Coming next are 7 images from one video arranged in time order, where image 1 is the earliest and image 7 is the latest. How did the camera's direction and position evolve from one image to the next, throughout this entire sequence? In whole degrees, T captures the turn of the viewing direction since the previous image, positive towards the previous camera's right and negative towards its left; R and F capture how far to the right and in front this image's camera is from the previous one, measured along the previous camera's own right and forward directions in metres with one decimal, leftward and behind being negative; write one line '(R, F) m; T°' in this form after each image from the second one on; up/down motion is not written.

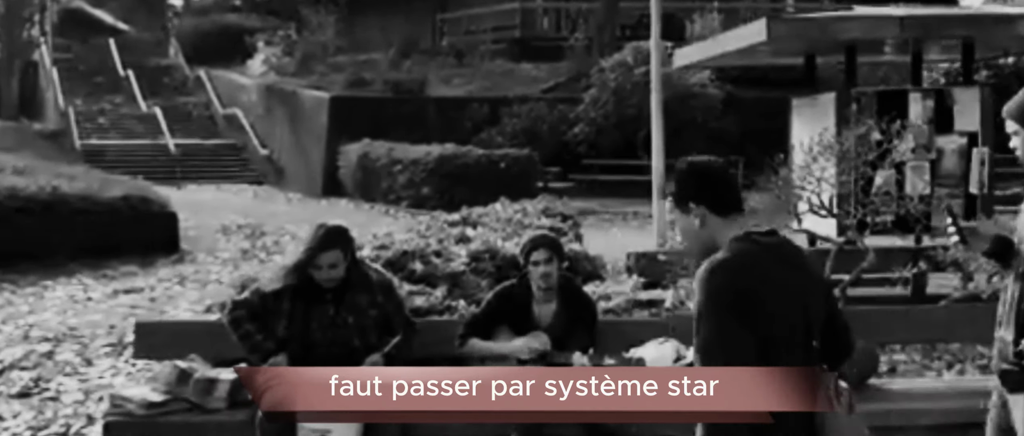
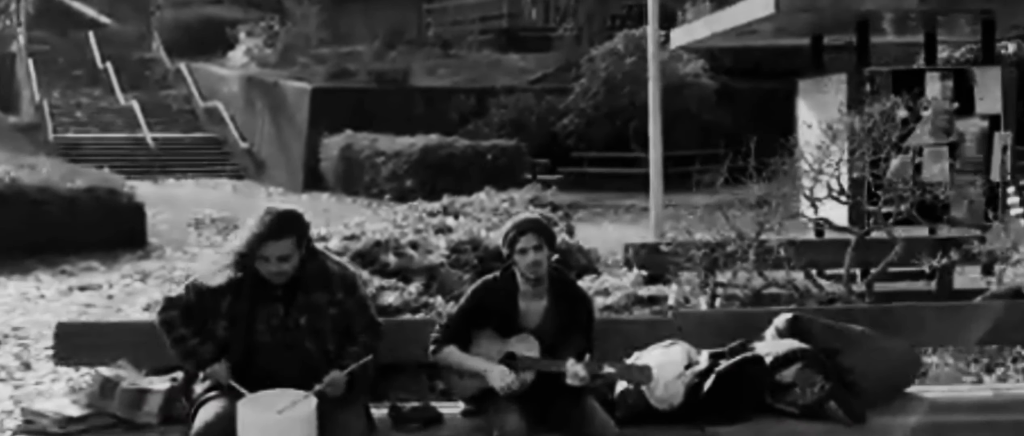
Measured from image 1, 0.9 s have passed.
(0.0, +0.8) m; +1°
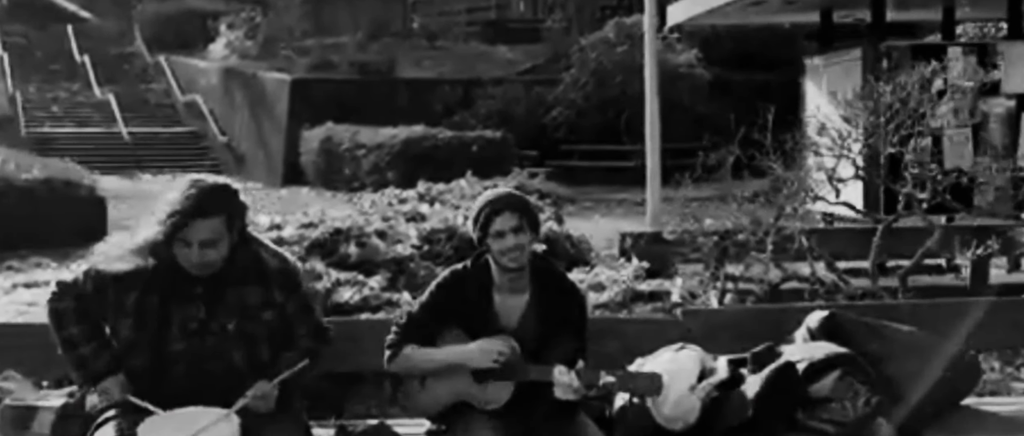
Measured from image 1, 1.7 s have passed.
(0.0, +0.9) m; 0°
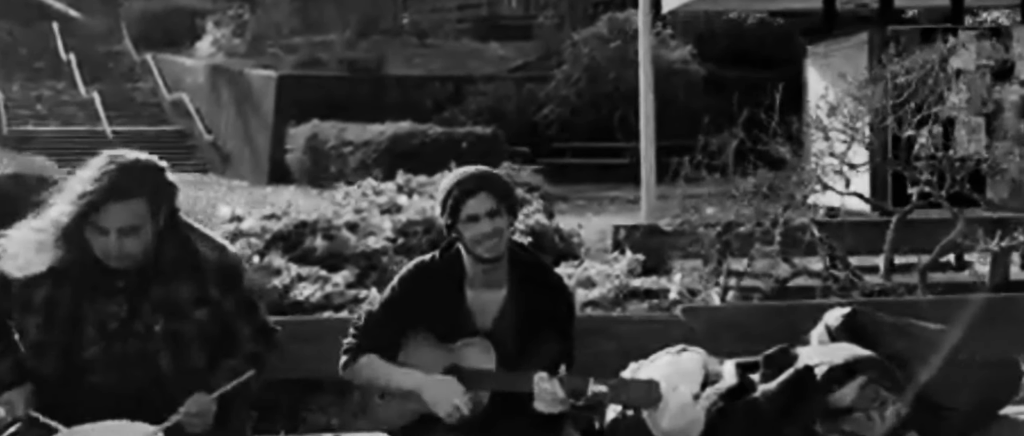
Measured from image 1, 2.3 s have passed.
(+0.1, +0.5) m; 0°
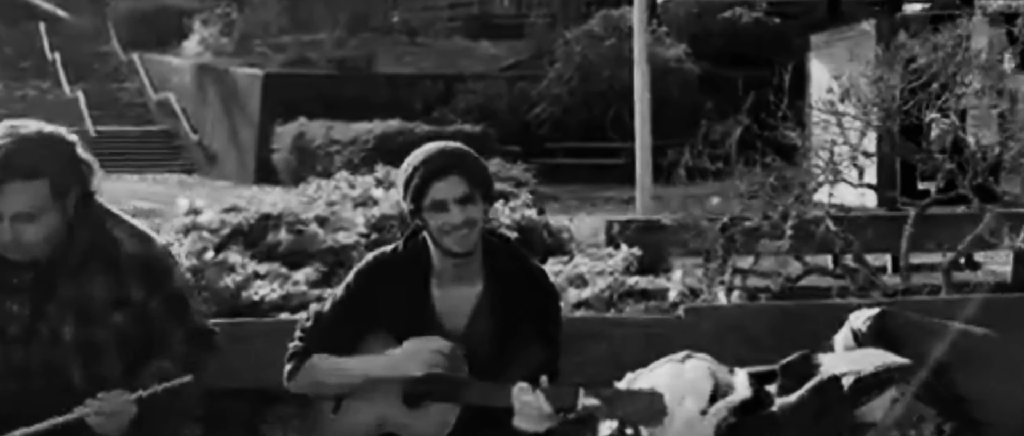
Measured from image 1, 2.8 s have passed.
(0.0, +0.5) m; 0°
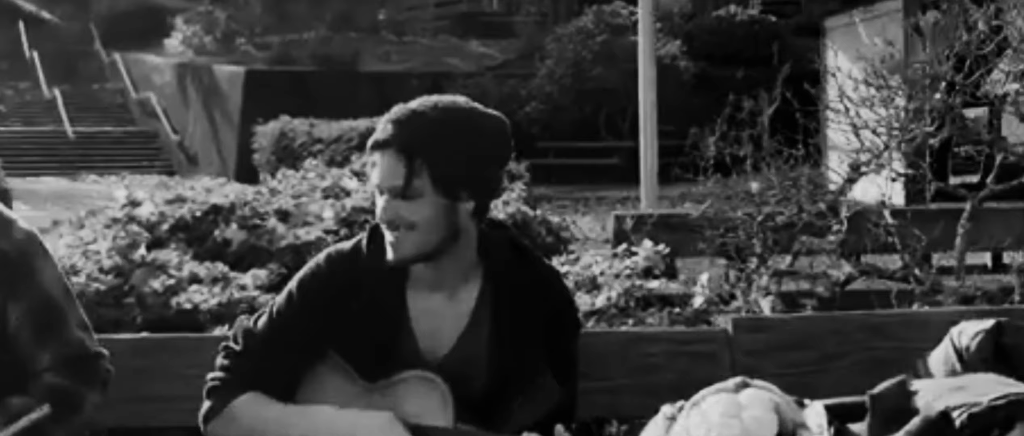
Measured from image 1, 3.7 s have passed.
(0.0, +0.8) m; +1°
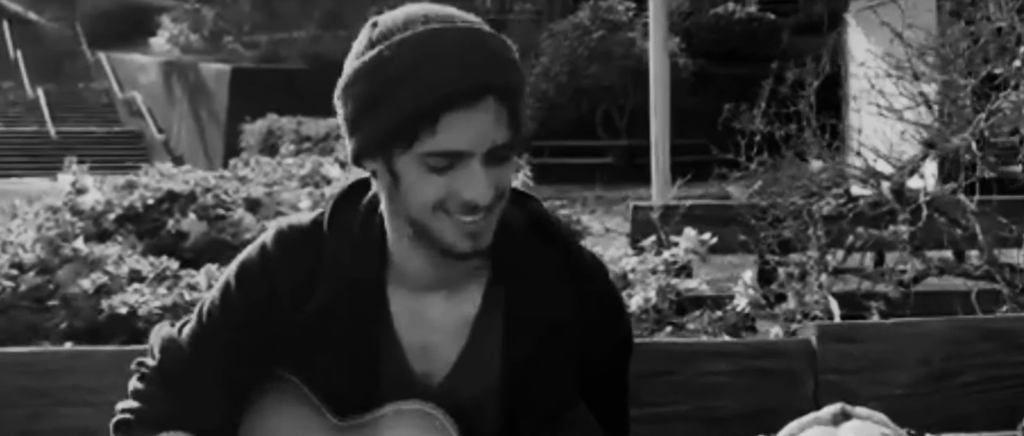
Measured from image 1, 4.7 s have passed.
(0.0, +0.6) m; 0°
